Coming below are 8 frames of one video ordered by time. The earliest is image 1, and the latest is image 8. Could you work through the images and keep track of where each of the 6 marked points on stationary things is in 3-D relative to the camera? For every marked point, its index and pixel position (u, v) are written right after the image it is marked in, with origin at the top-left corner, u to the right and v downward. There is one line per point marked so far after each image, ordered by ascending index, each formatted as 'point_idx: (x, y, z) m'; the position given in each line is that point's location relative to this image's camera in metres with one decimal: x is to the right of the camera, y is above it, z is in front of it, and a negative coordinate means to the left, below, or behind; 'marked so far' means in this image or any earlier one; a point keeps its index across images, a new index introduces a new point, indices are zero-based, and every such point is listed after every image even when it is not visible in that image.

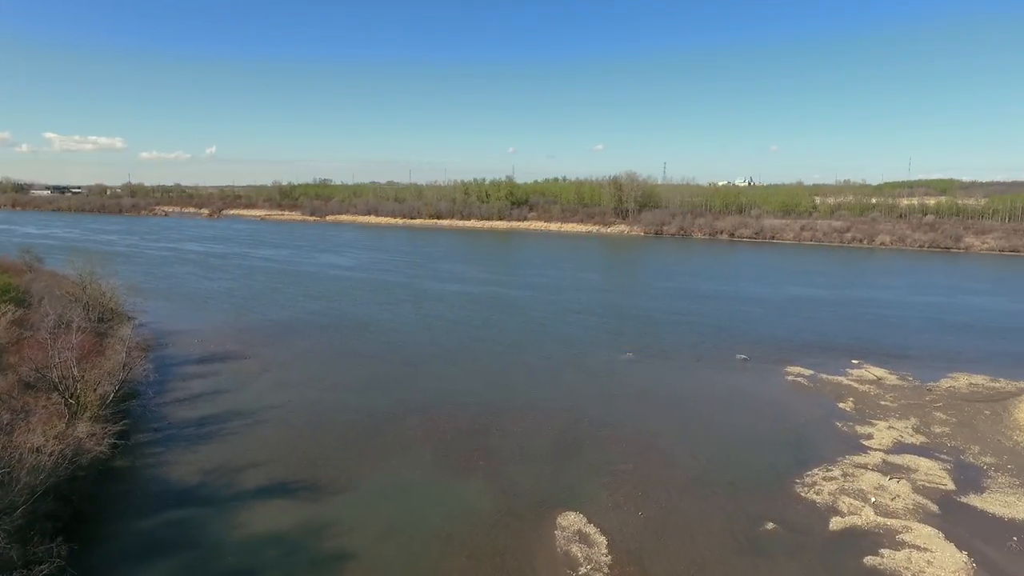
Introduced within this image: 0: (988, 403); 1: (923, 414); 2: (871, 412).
0: (+10.9, -2.6, +14.3) m
1: (+8.8, -2.7, +13.4) m
2: (+7.9, -2.7, +13.6) m
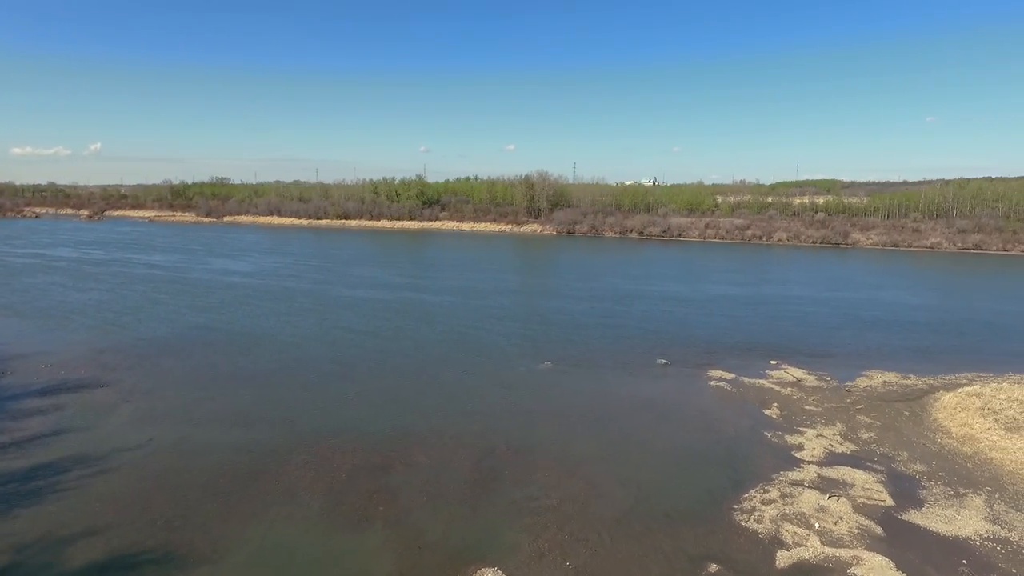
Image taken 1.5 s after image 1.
0: (+8.9, -2.6, +14.2) m
1: (+7.0, -2.7, +13.0) m
2: (+6.0, -2.7, +13.1) m
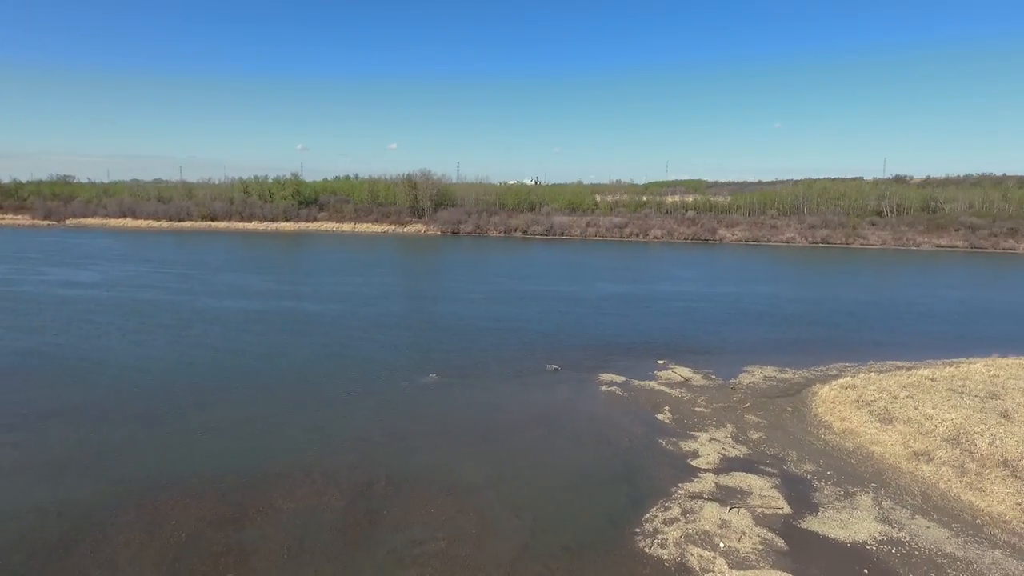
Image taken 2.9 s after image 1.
0: (+6.3, -2.5, +14.4) m
1: (+4.7, -2.7, +13.0) m
2: (+3.7, -2.7, +12.8) m
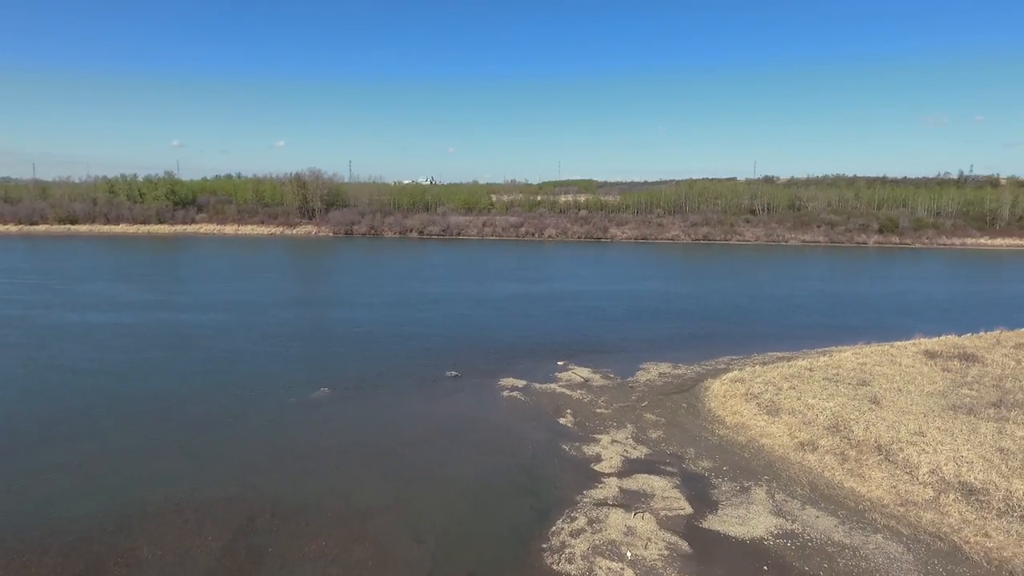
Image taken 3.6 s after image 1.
0: (+4.0, -2.5, +14.8) m
1: (+2.6, -2.7, +13.1) m
2: (+1.6, -2.8, +12.8) m
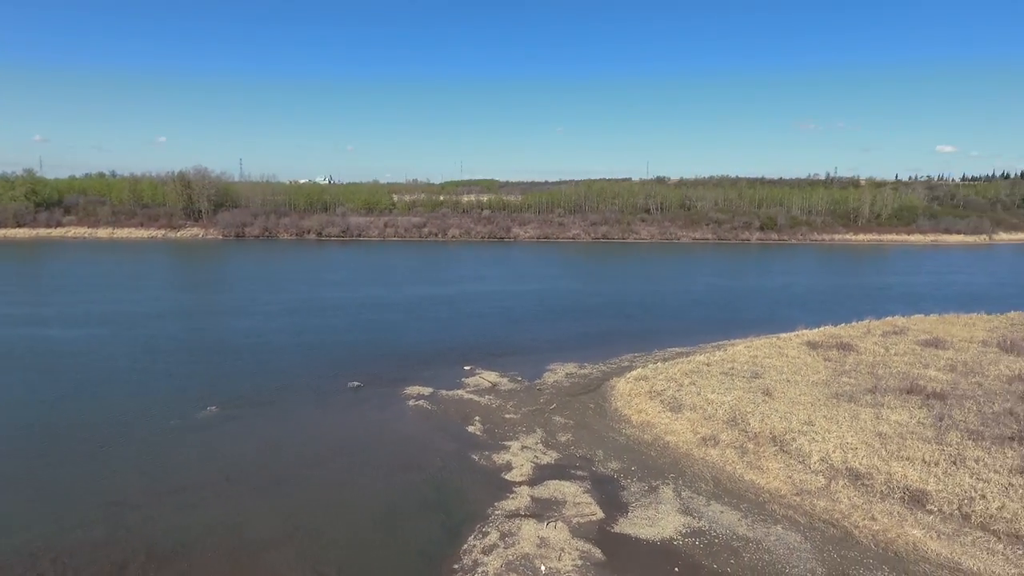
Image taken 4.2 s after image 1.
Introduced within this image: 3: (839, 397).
0: (+1.8, -2.5, +14.9) m
1: (+0.7, -2.8, +13.0) m
2: (-0.2, -2.9, +12.5) m
3: (+7.2, -2.4, +13.6) m
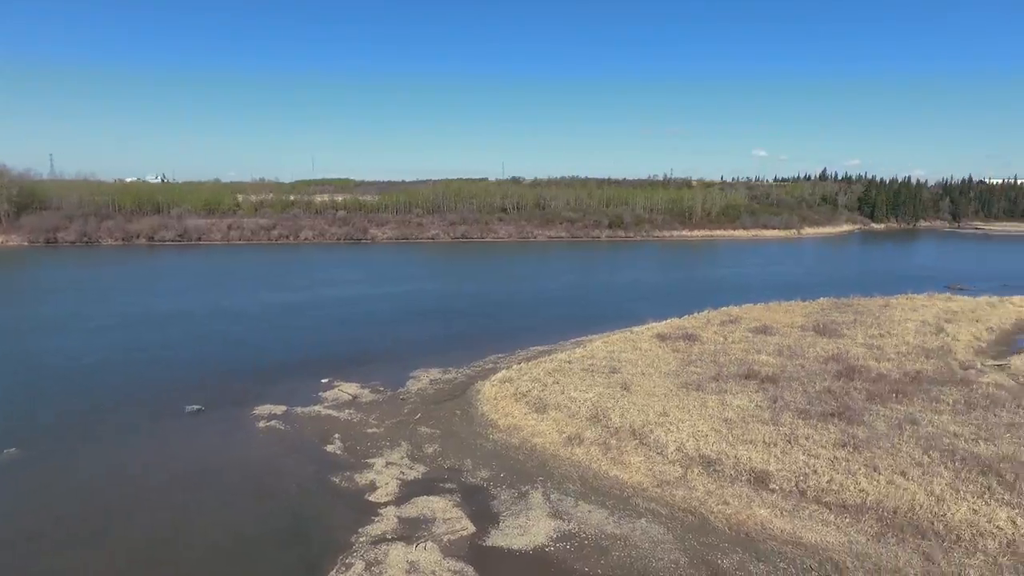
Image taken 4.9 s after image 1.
0: (-1.4, -2.6, +14.5) m
1: (-2.0, -2.9, +12.5) m
2: (-2.8, -3.0, +11.8) m
3: (+4.1, -2.3, +14.5) m
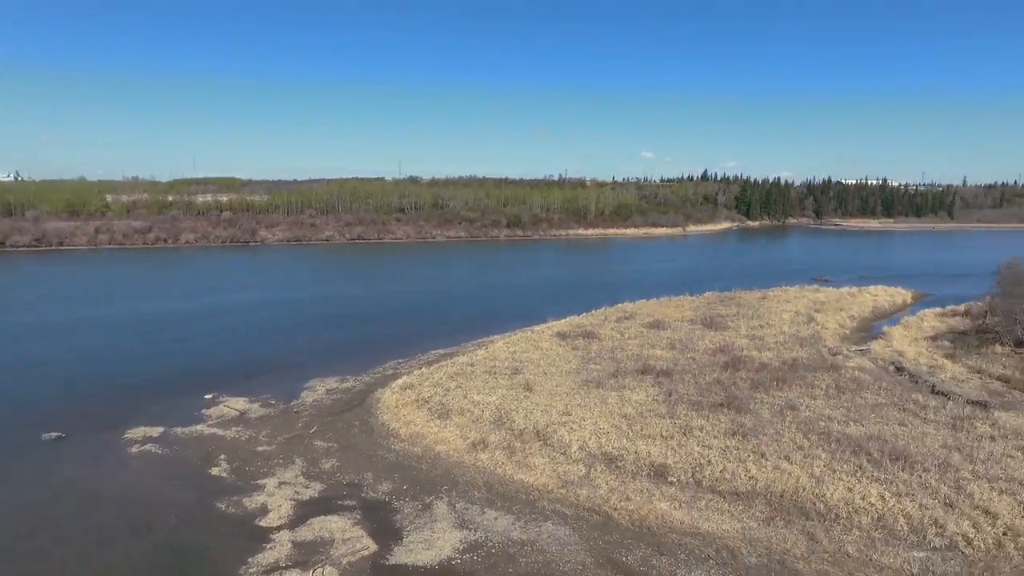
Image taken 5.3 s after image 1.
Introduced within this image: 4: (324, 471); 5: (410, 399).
0: (-3.6, -2.7, +13.9) m
1: (-3.9, -3.0, +11.8) m
2: (-4.6, -3.2, +11.0) m
3: (+1.8, -2.3, +14.8) m
4: (-3.3, -3.2, +10.8) m
5: (-2.3, -2.4, +13.8) m
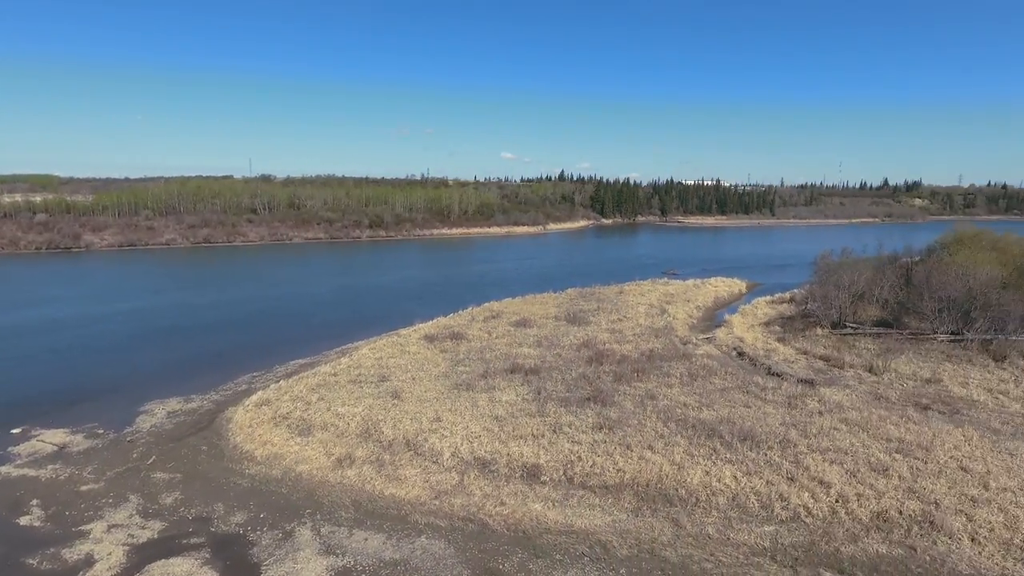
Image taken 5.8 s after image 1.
0: (-6.3, -3.0, +12.6) m
1: (-6.2, -3.2, +10.4) m
2: (-6.7, -3.4, +9.5) m
3: (-1.2, -2.3, +14.5) m
4: (-5.3, -3.4, +9.6) m
5: (-5.0, -2.6, +12.7) m
